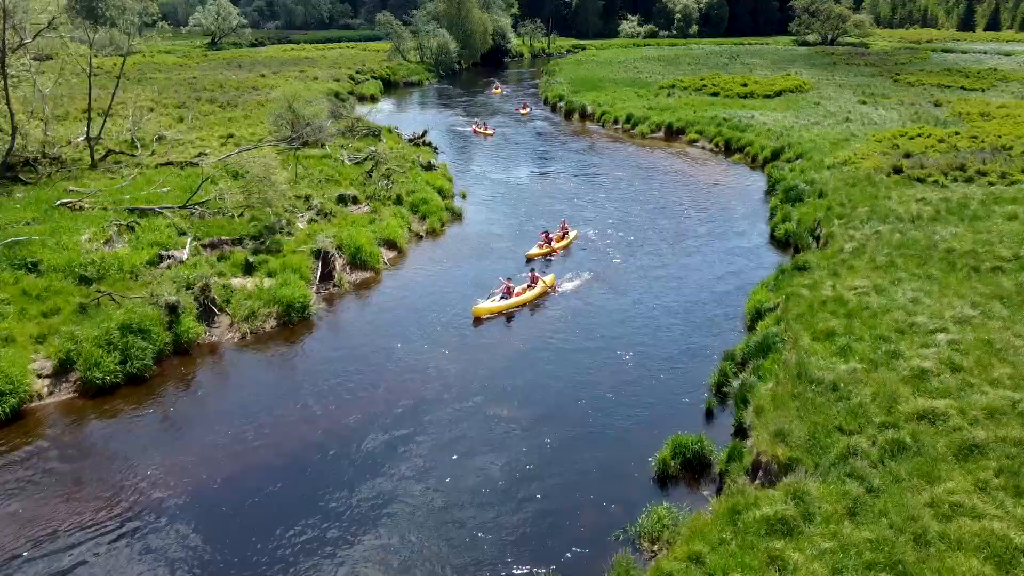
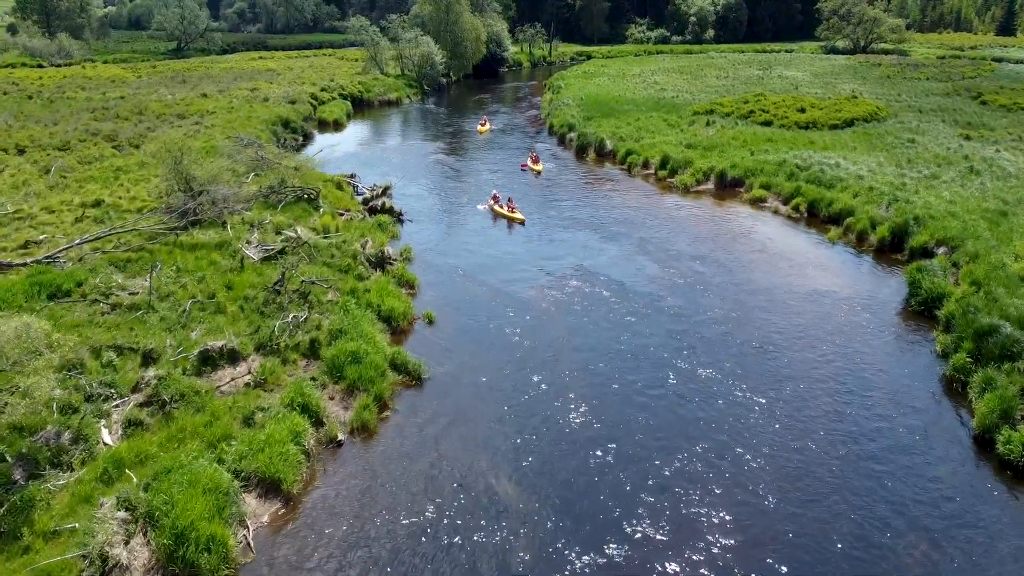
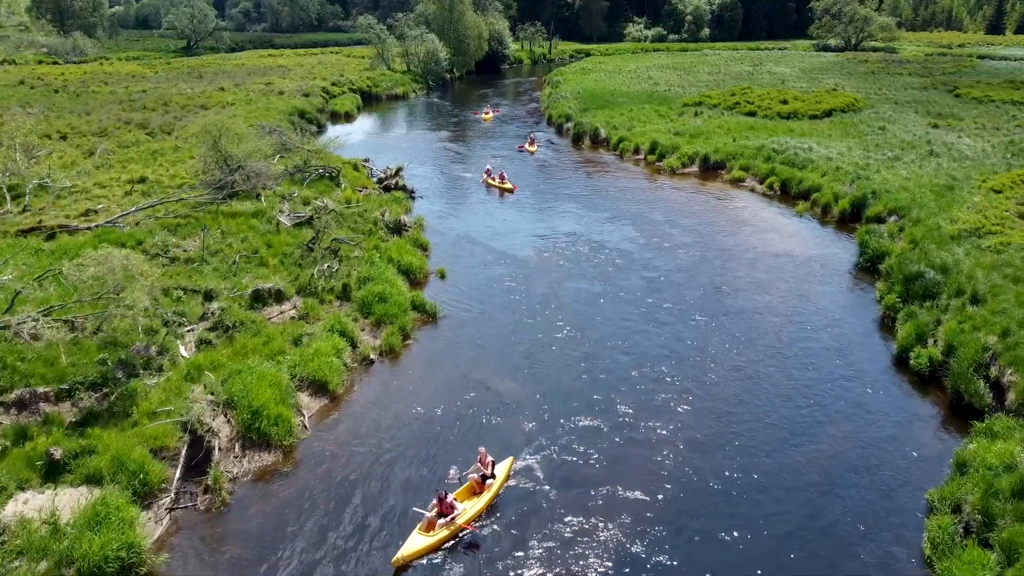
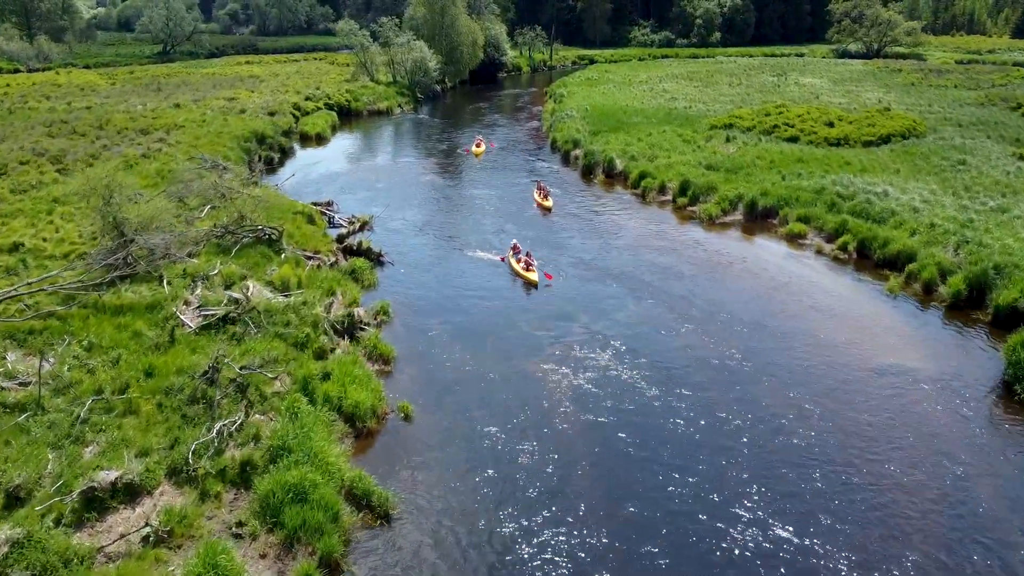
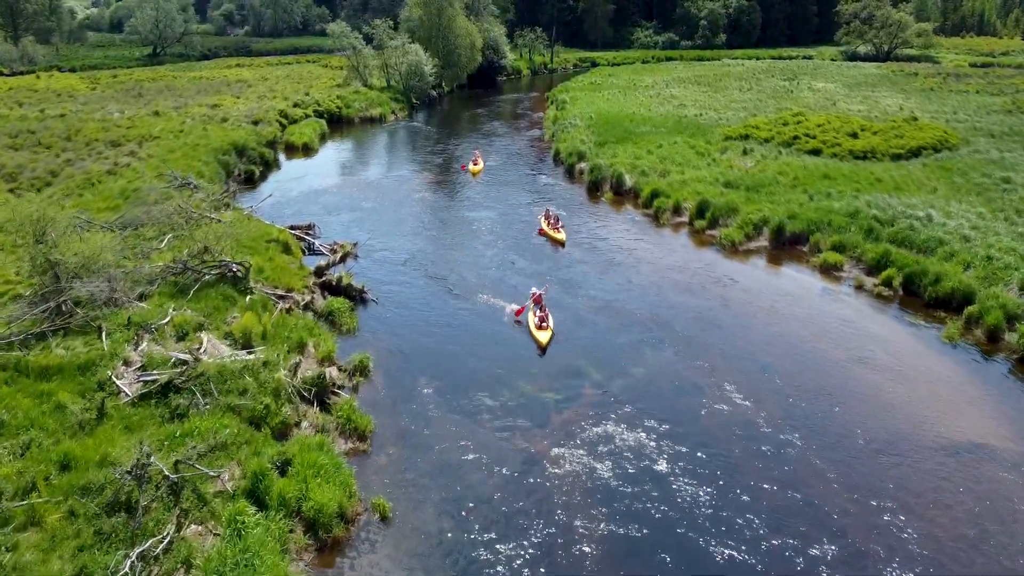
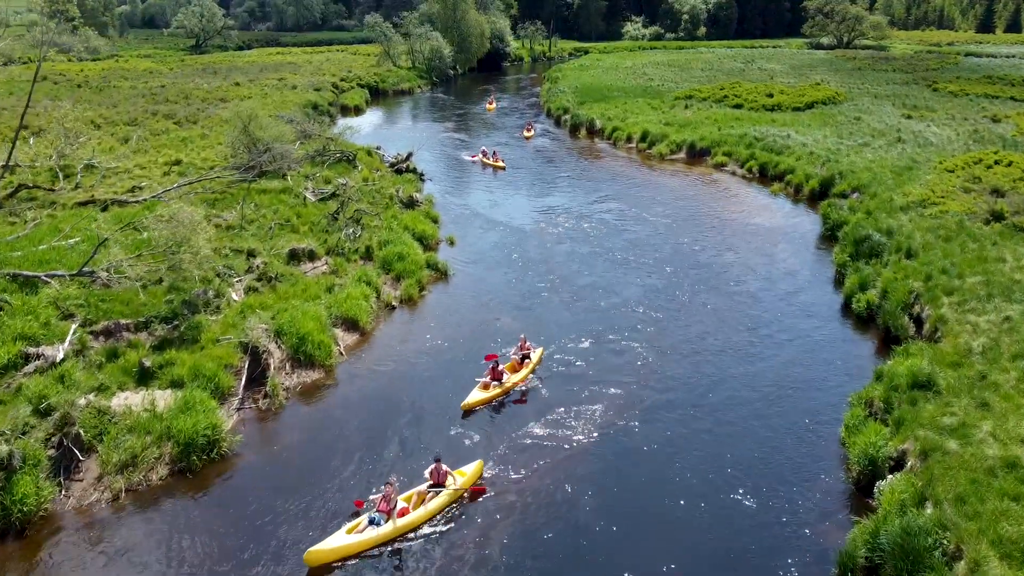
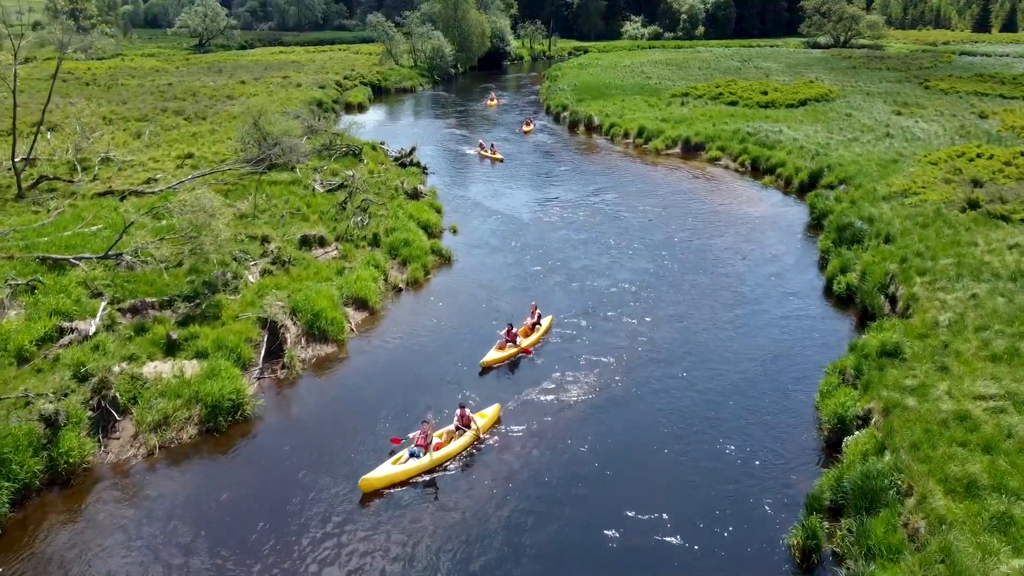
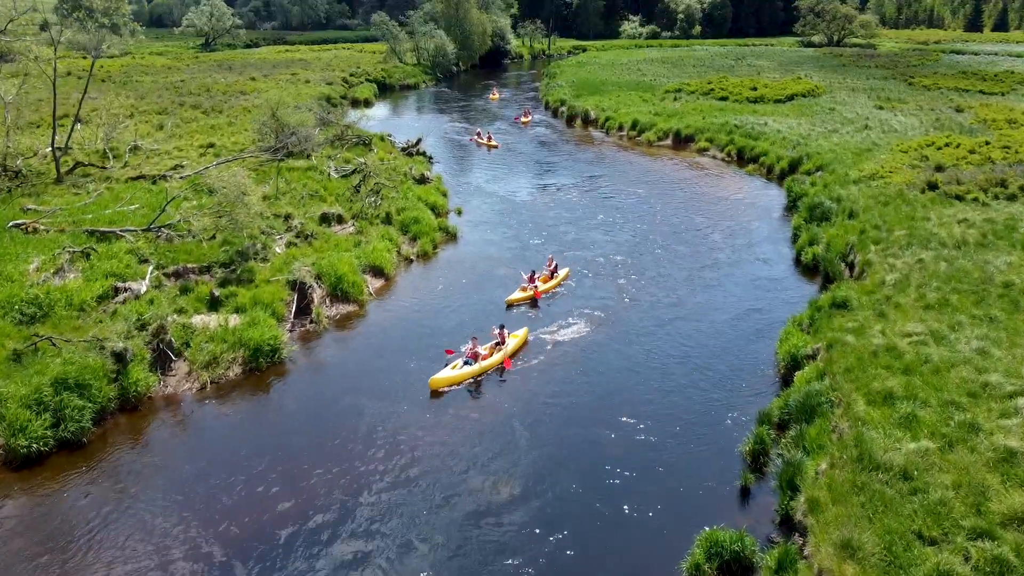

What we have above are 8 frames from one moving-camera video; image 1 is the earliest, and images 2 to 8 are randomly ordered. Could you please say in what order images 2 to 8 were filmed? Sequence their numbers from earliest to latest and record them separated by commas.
8, 7, 6, 3, 2, 4, 5
